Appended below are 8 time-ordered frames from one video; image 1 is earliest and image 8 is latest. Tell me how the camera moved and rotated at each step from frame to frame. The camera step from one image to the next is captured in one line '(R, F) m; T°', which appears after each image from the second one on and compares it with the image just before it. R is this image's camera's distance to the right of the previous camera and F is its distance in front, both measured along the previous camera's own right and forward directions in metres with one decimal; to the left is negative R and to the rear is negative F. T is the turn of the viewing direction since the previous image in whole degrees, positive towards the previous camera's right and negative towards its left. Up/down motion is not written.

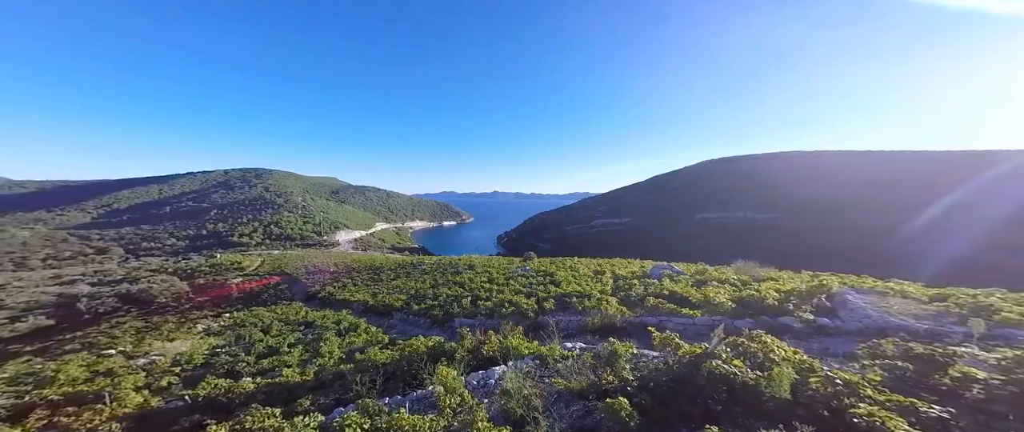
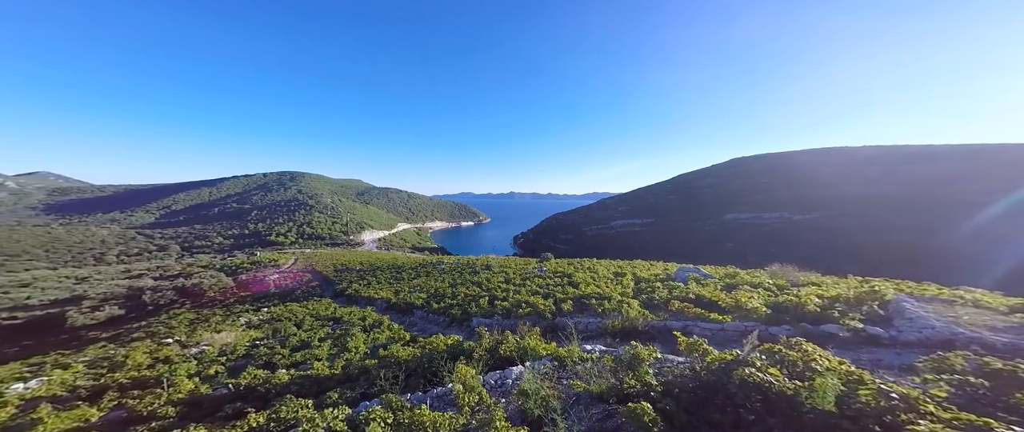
(+0.7, -0.1) m; -4°
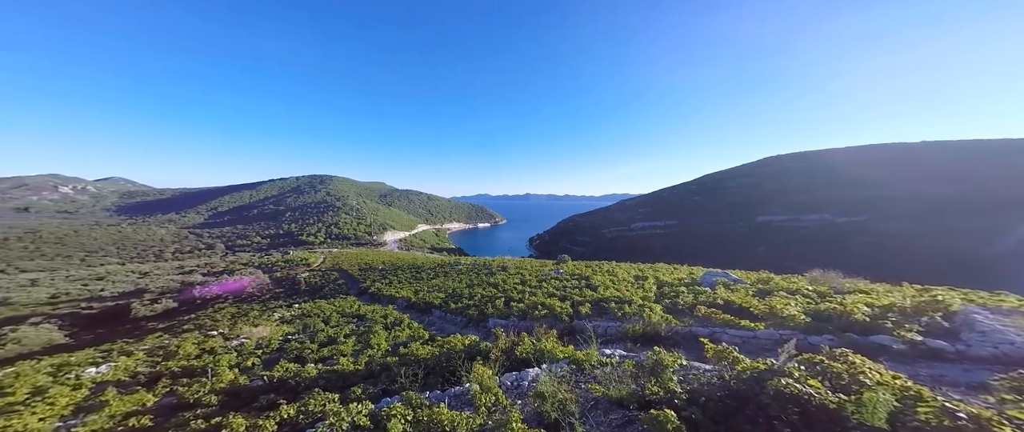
(+0.6, -0.1) m; -4°
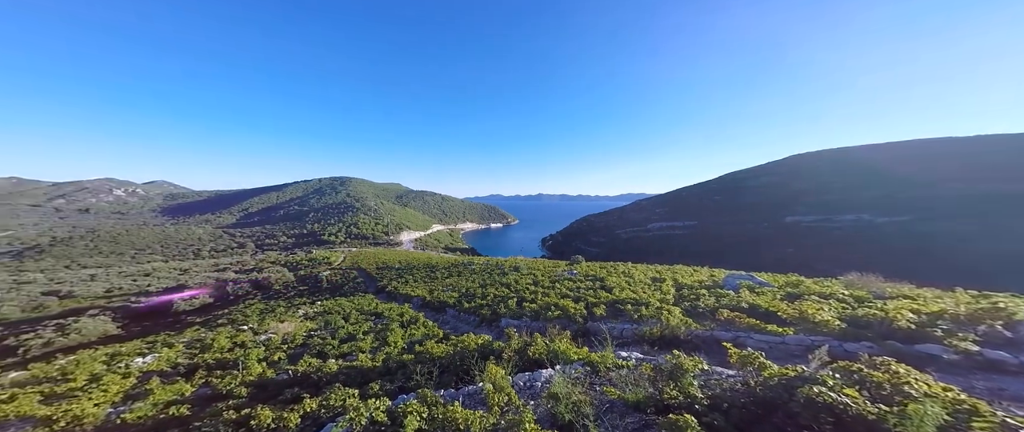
(+0.5, 0.0) m; -3°
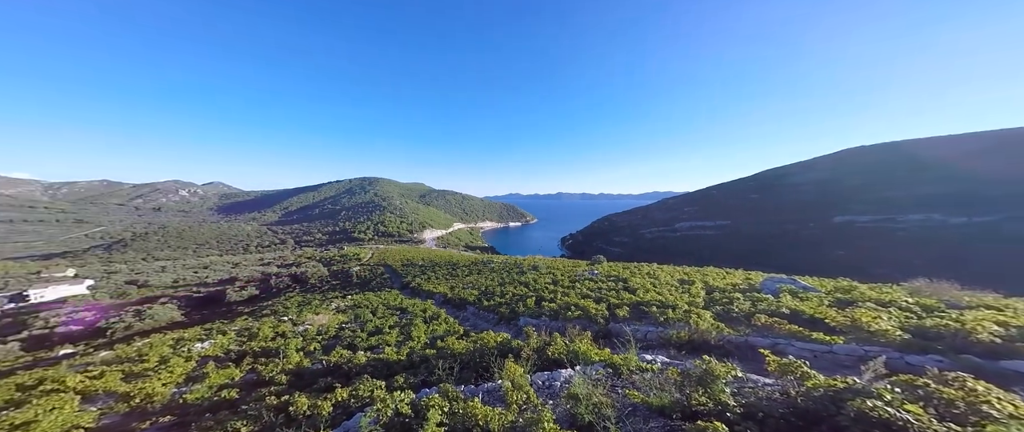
(+0.7, 0.0) m; -4°
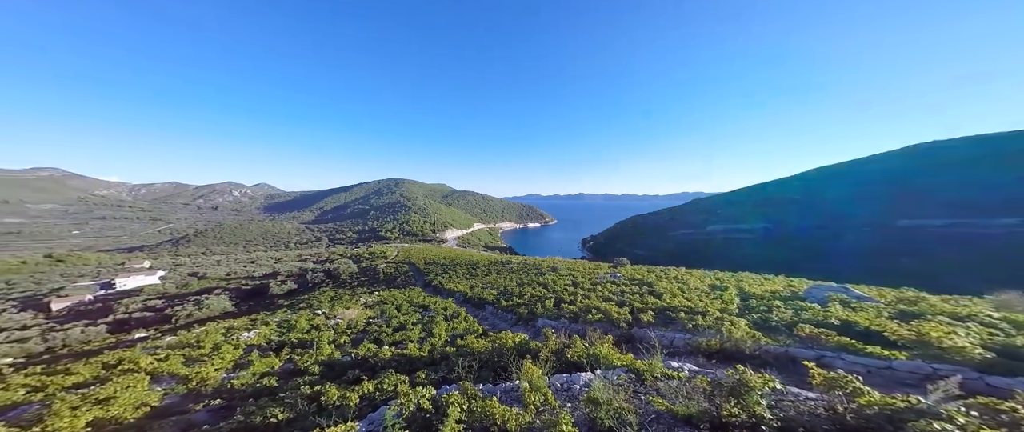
(+0.6, 0.0) m; -4°
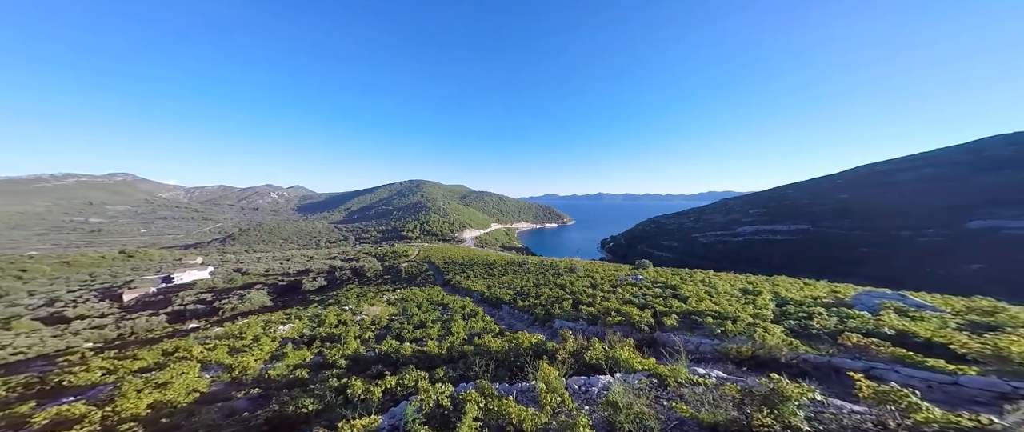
(+0.5, -0.1) m; -4°
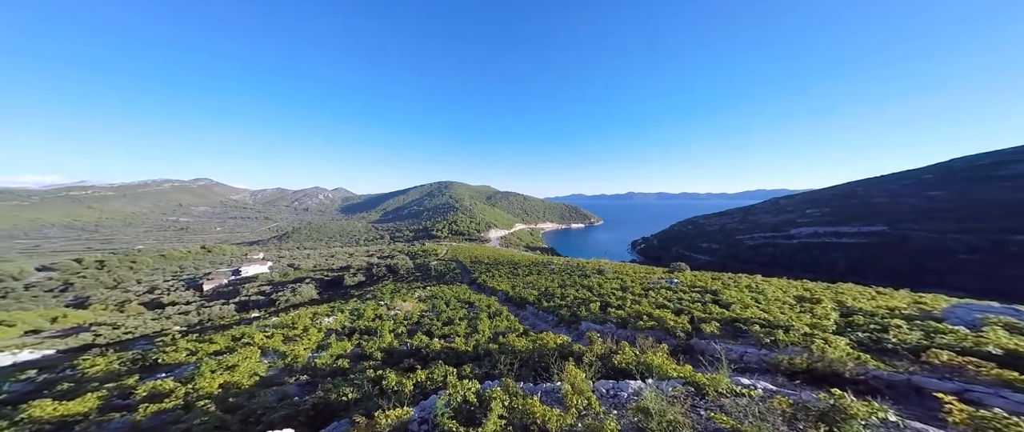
(+0.8, 0.0) m; -6°
